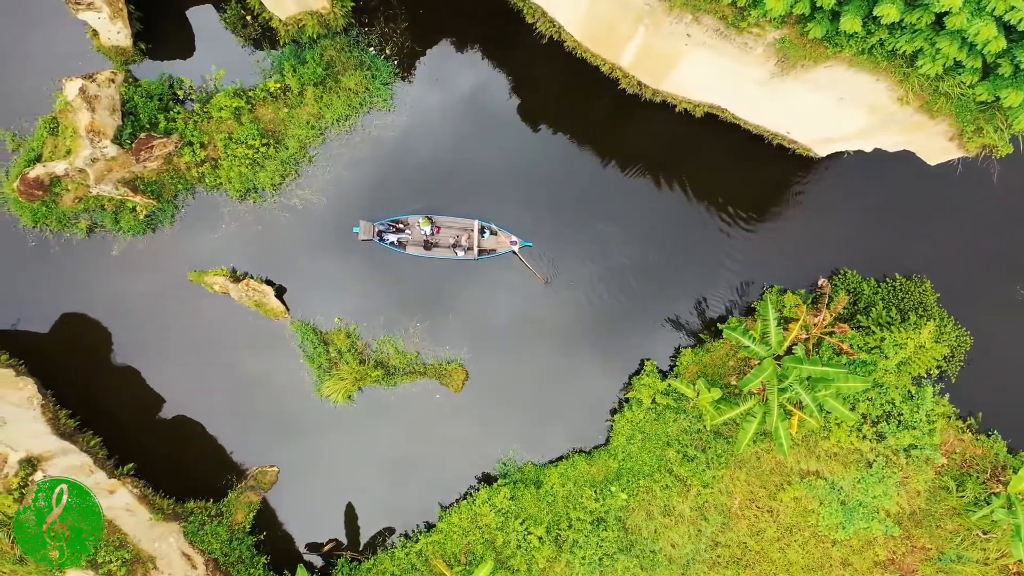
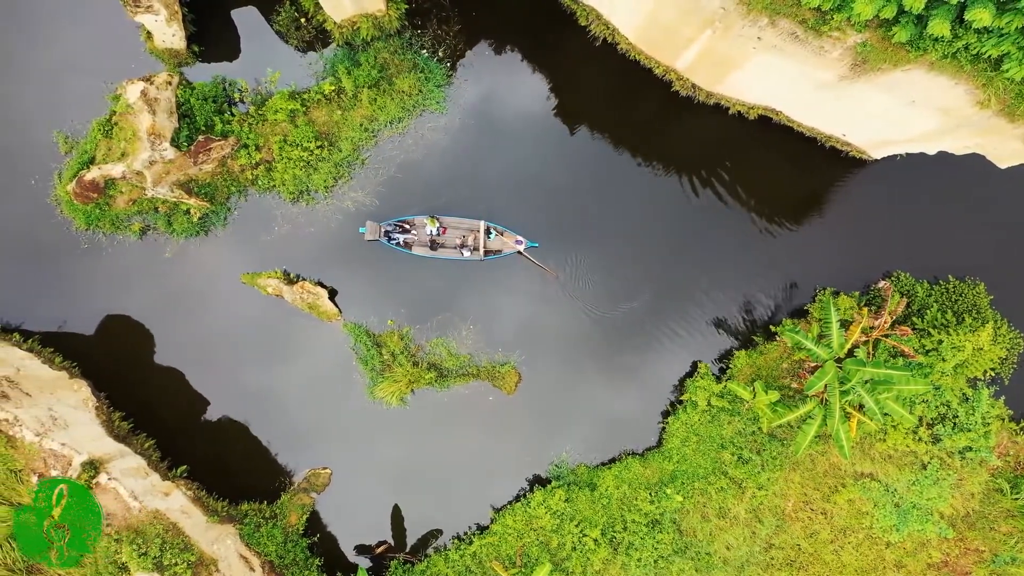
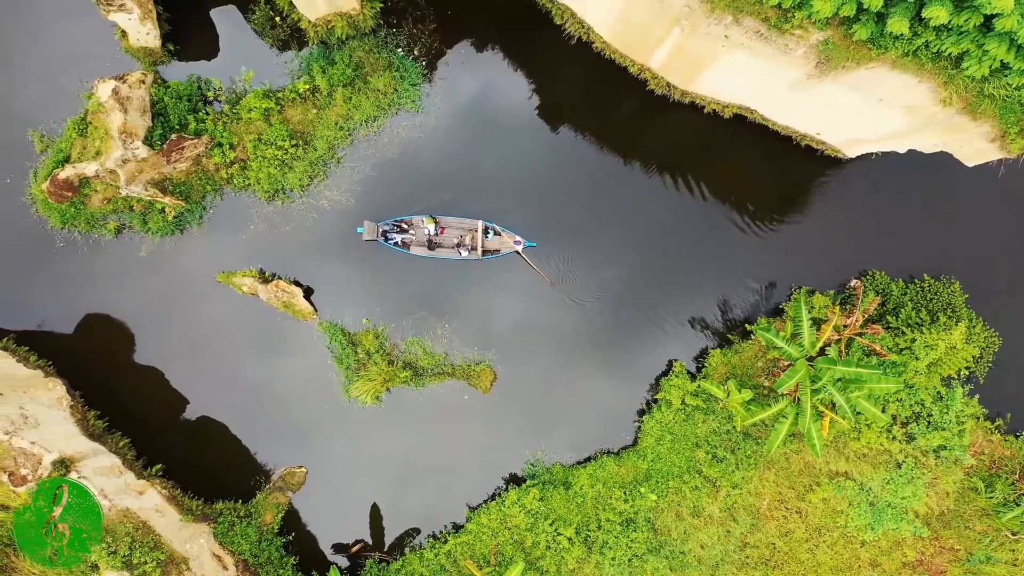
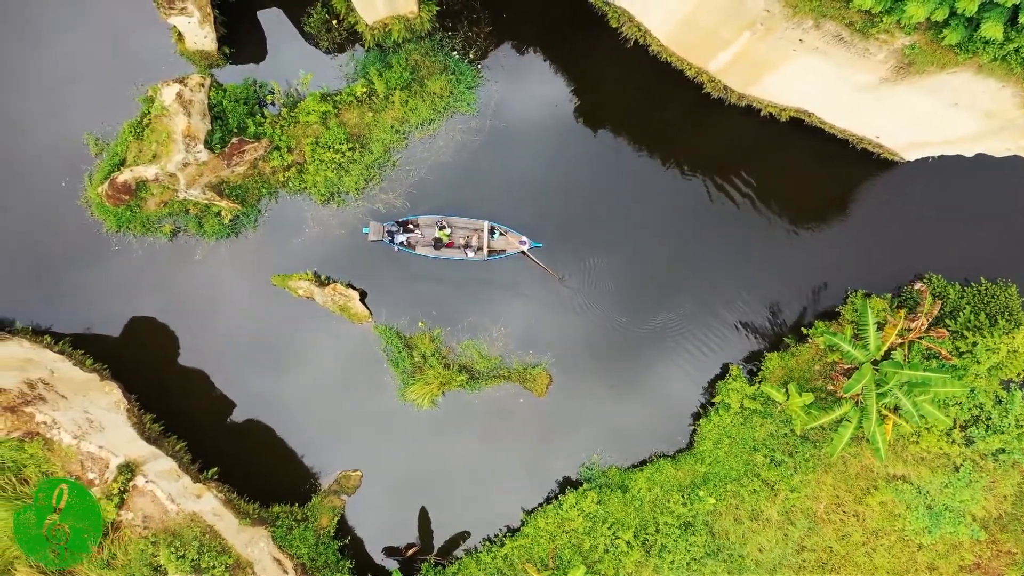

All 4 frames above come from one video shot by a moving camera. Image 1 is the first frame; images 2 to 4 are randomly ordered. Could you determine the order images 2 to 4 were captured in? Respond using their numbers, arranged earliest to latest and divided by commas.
3, 2, 4
